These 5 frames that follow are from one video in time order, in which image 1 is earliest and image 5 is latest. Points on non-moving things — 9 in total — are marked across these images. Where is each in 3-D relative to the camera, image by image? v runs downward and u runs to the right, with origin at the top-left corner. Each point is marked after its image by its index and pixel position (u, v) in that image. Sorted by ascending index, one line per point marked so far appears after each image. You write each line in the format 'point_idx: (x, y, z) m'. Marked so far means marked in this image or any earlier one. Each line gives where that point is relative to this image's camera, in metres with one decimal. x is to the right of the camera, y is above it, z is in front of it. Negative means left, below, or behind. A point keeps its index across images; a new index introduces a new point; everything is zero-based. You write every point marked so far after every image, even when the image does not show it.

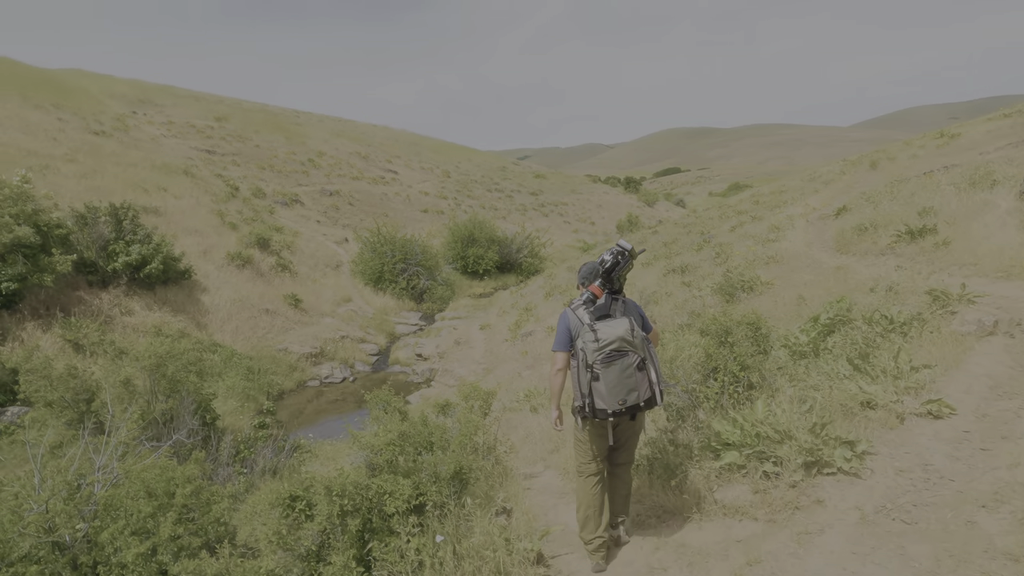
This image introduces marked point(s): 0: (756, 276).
0: (+4.6, +0.2, +10.0) m
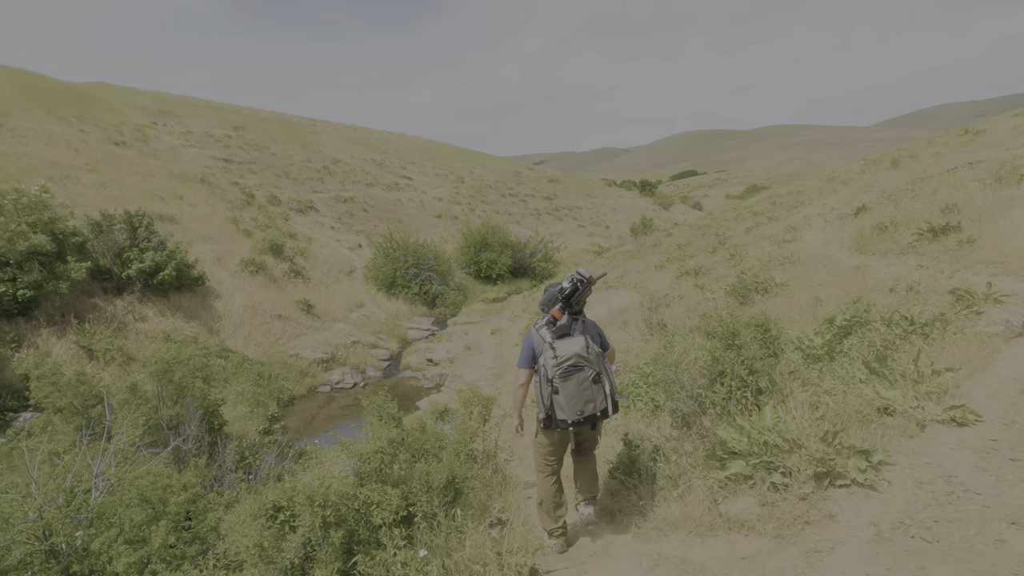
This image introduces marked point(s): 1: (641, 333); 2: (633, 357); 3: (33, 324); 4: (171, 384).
0: (+4.7, +0.2, +9.7) m
1: (+2.5, -0.9, +10.2) m
2: (+2.0, -1.2, +8.8) m
3: (-10.8, -0.8, +12.0) m
4: (-5.5, -1.5, +8.6) m
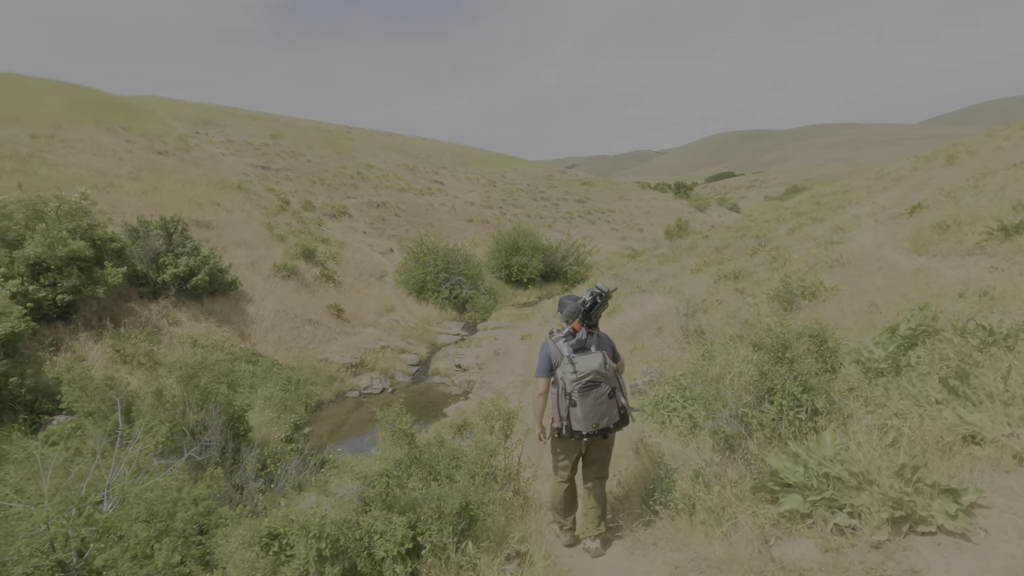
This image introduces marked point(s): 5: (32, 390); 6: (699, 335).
0: (+5.2, +0.1, +9.0) m
1: (+3.0, -1.0, +9.7) m
2: (+2.4, -1.2, +8.3) m
3: (-10.1, -0.9, +12.3) m
4: (-5.0, -1.6, +8.5) m
5: (-9.0, -1.9, +10.0) m
6: (+3.3, -0.8, +9.3) m
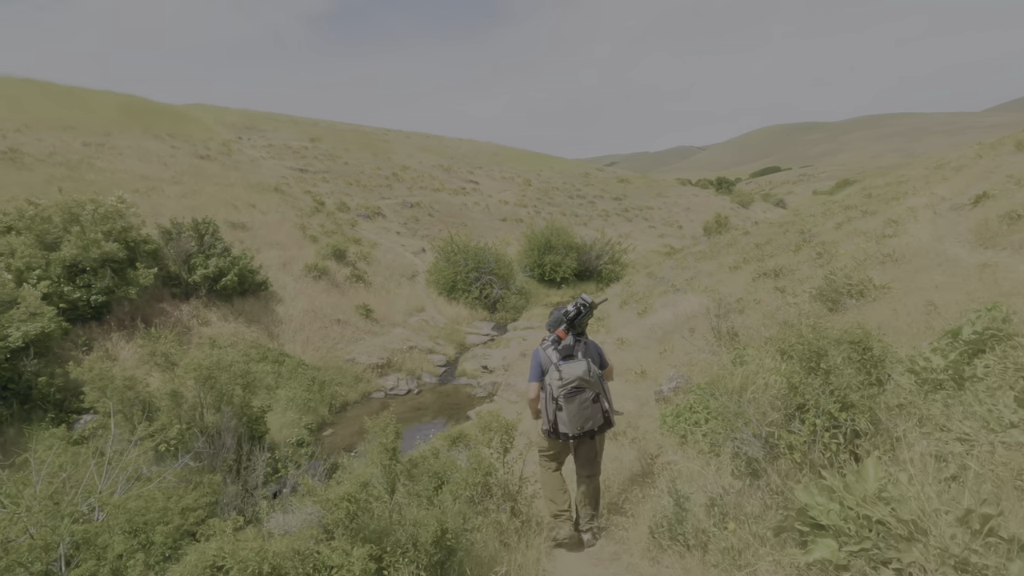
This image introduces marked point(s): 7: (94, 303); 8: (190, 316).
0: (+5.4, +0.1, +8.2) m
1: (+3.3, -0.9, +9.0) m
2: (+2.7, -1.2, +7.7) m
3: (-9.6, -0.9, +12.5) m
4: (-4.8, -1.6, +8.4) m
5: (-8.6, -1.9, +10.2) m
6: (+3.6, -0.8, +8.6) m
7: (-9.6, -0.4, +12.3) m
8: (-8.7, -0.8, +14.5) m
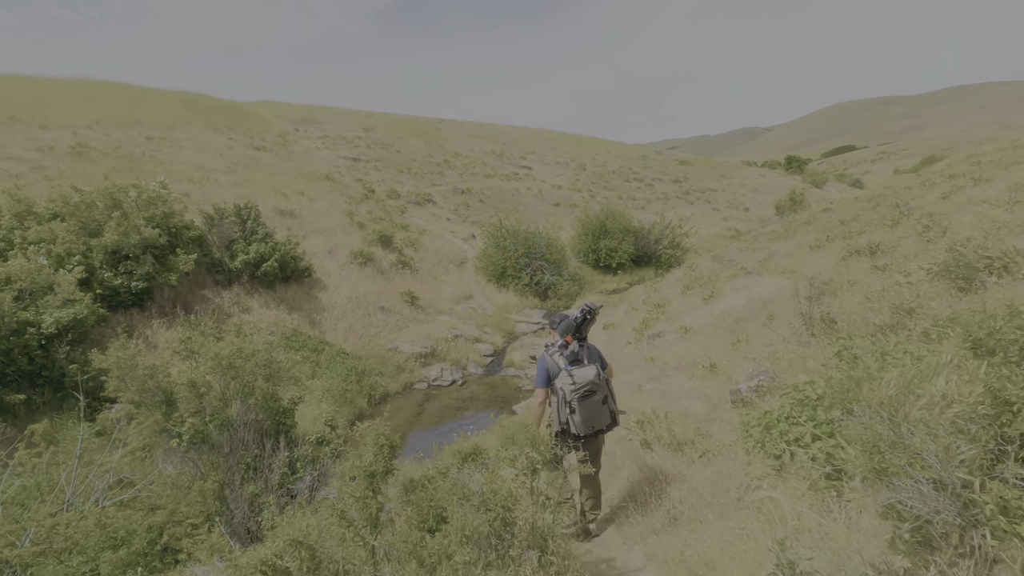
0: (+6.0, +0.5, +6.4) m
1: (+4.0, -0.6, +7.5) m
2: (+3.2, -0.9, +6.2) m
3: (-8.5, -0.6, +12.4) m
4: (-4.1, -1.4, +7.8) m
5: (-7.8, -1.6, +9.9) m
6: (+4.2, -0.5, +7.1) m
7: (-8.6, 0.0, +12.1) m
8: (-7.5, -0.4, +14.2) m
